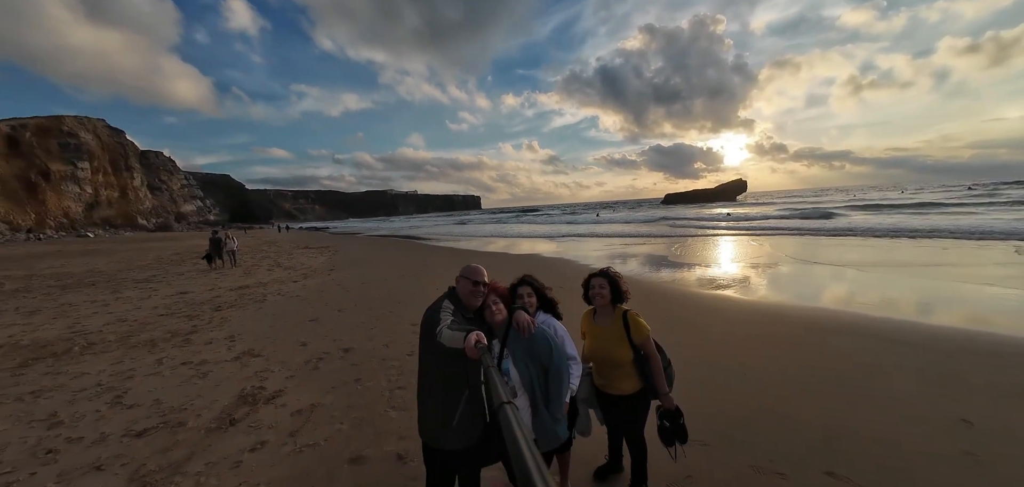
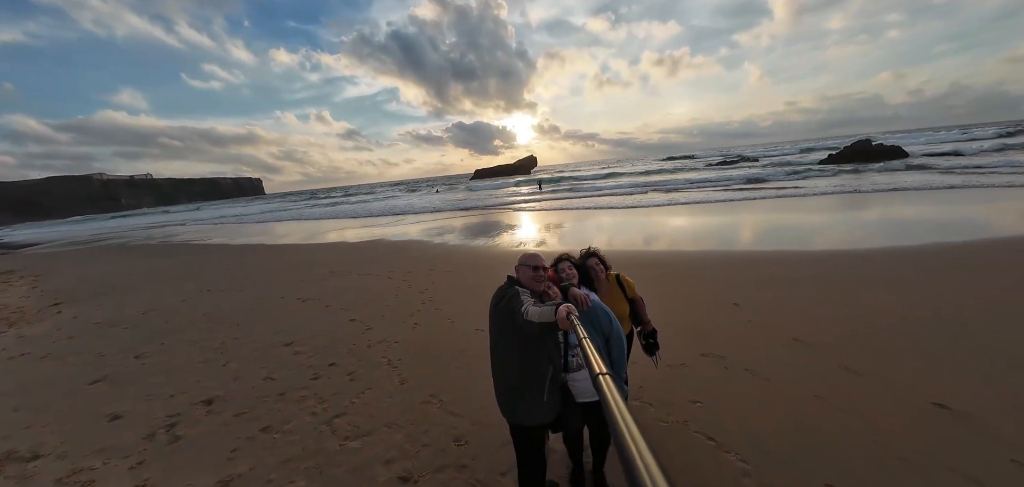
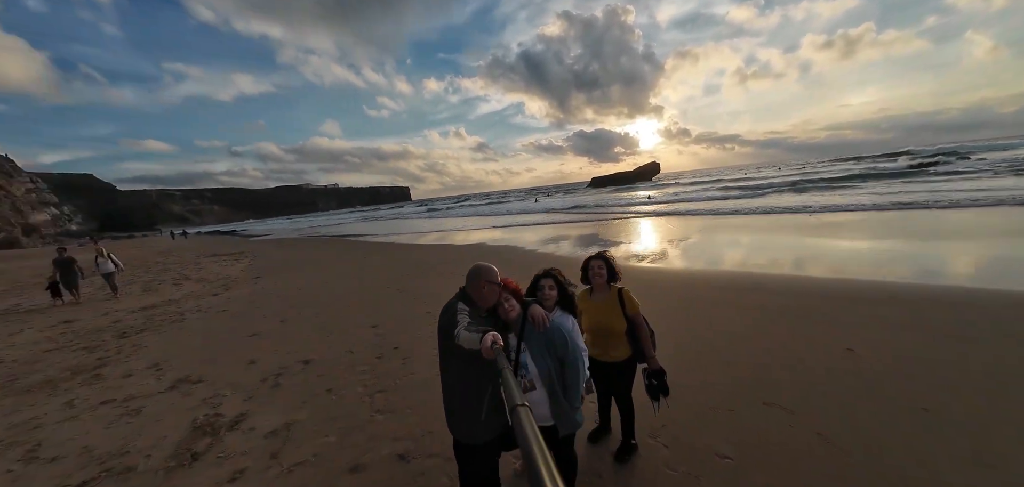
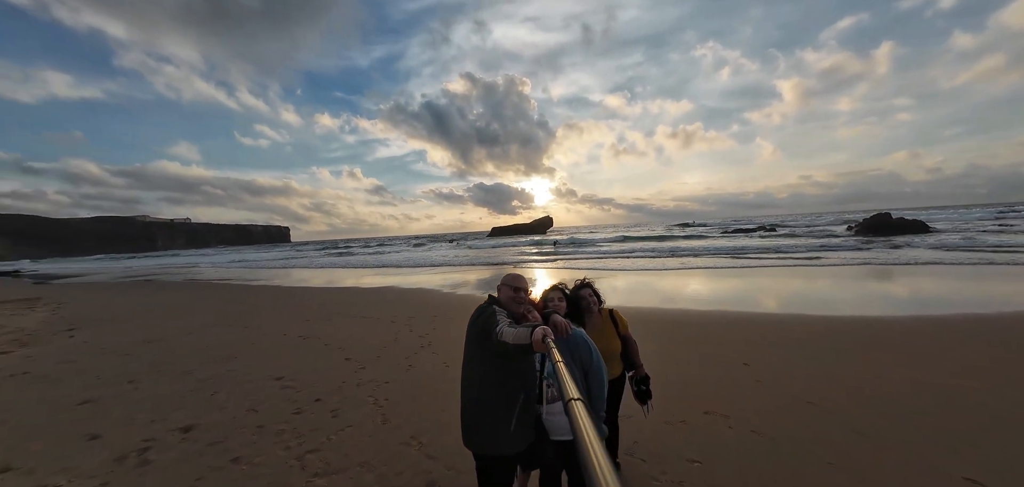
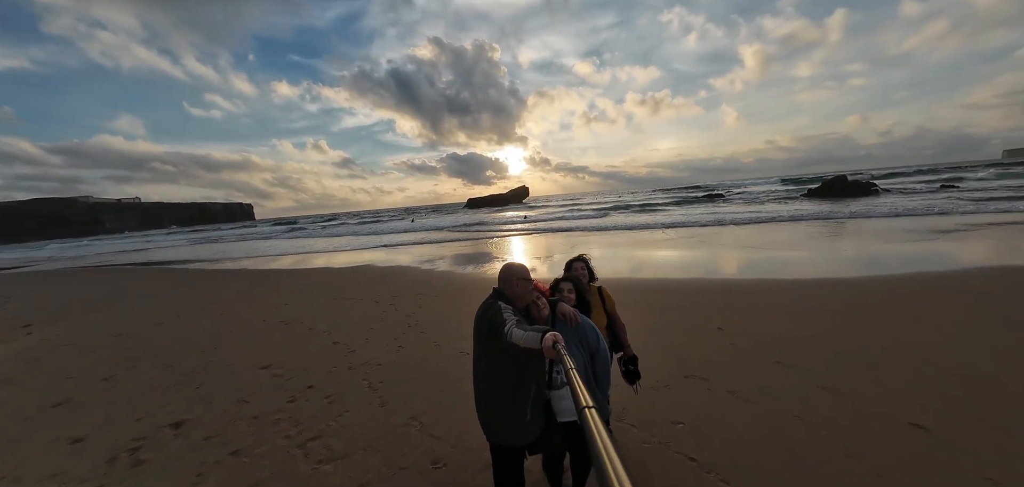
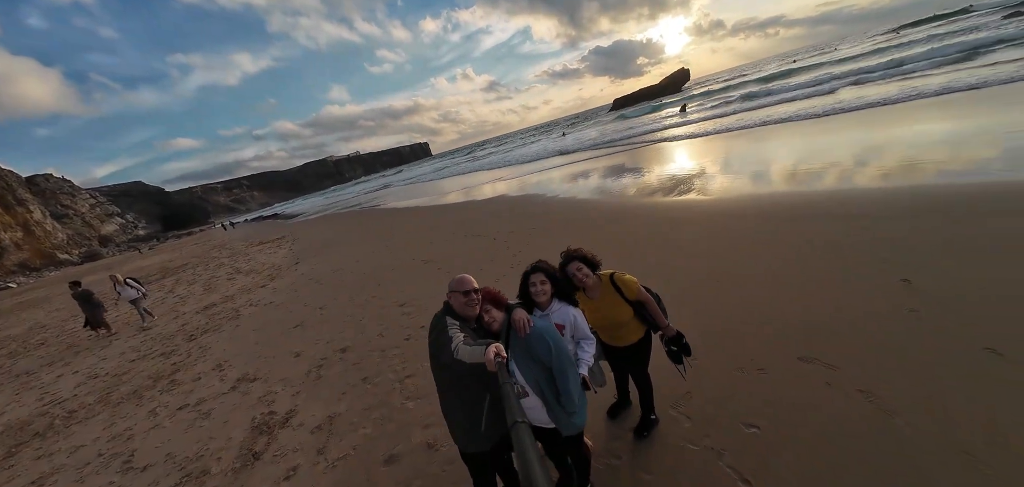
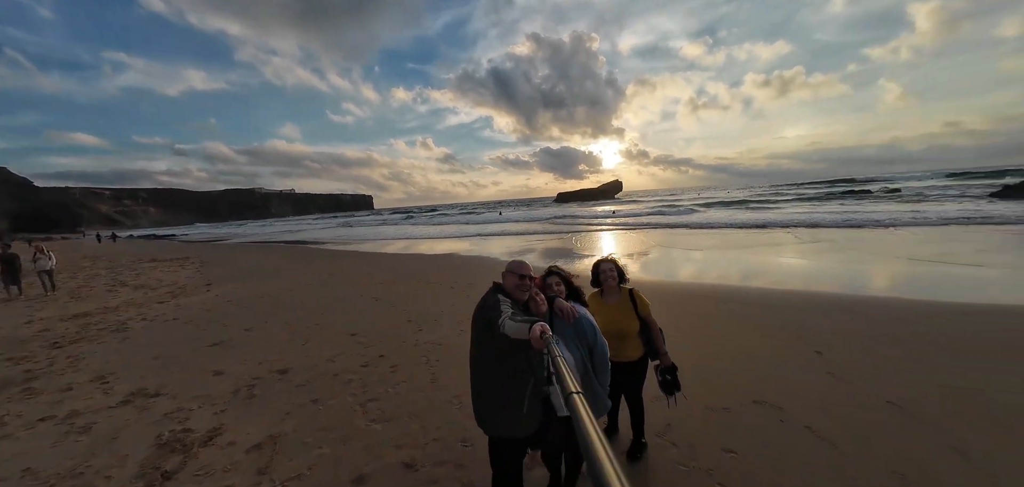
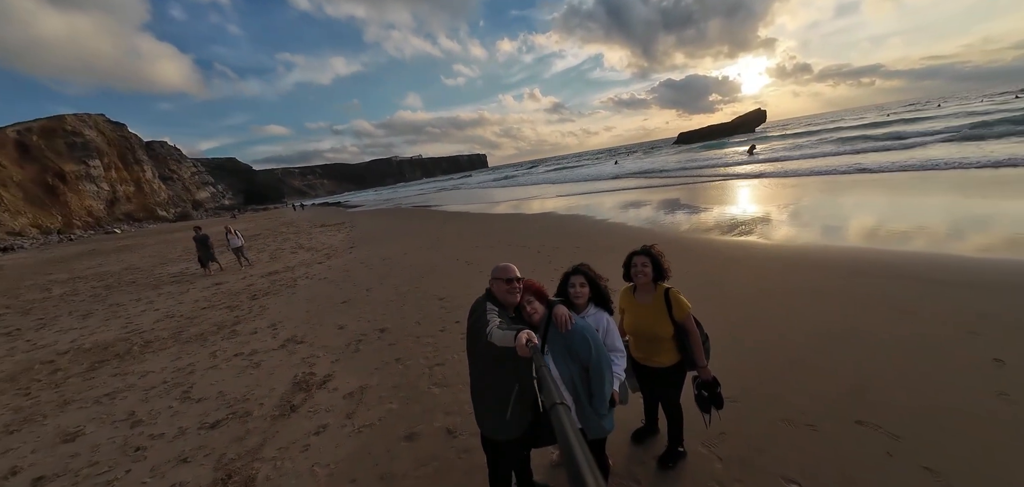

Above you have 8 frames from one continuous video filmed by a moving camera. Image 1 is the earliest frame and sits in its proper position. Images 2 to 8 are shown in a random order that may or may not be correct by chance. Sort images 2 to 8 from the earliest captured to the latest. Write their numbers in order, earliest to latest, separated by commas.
7, 5, 3, 8, 6, 2, 4
